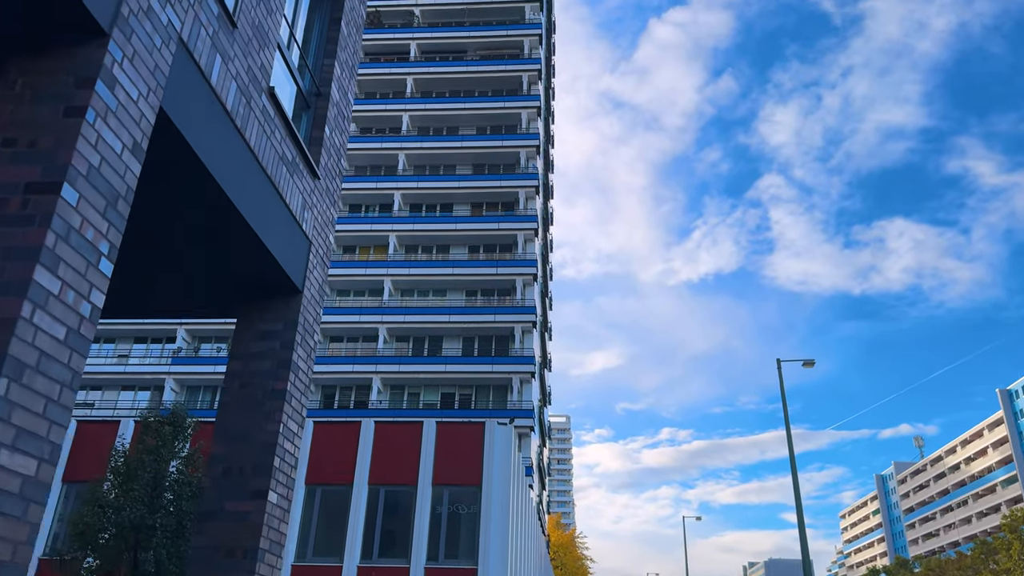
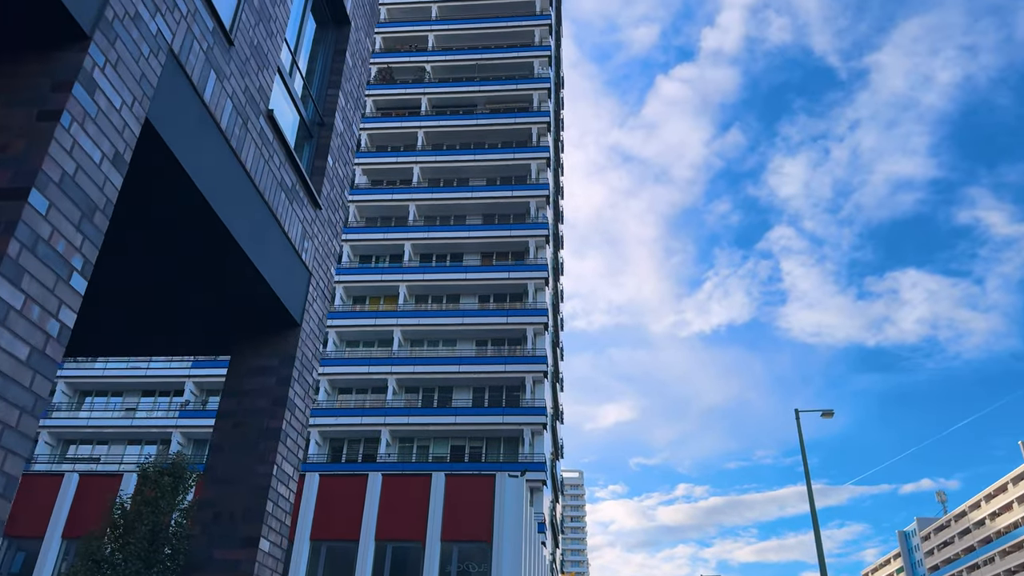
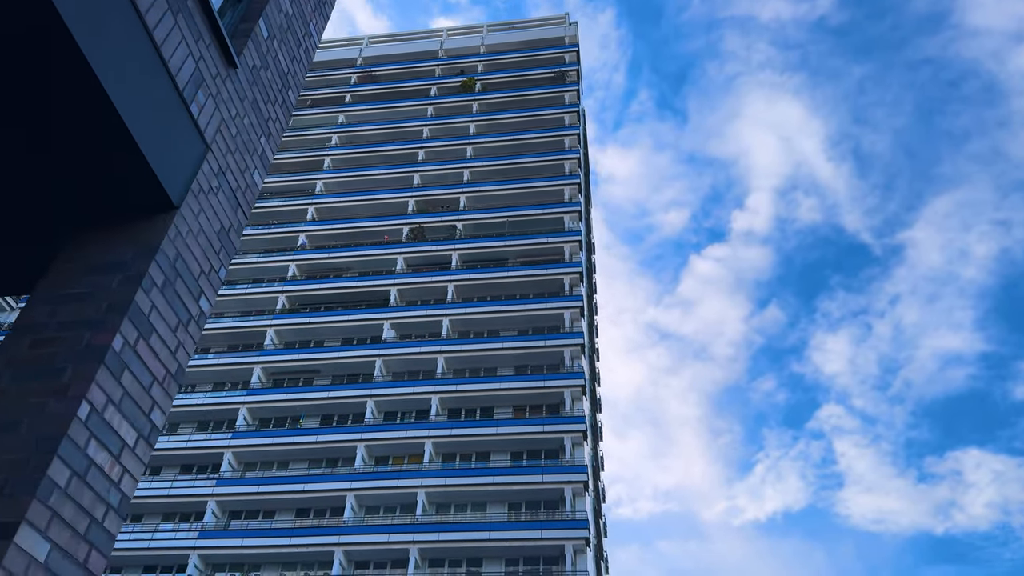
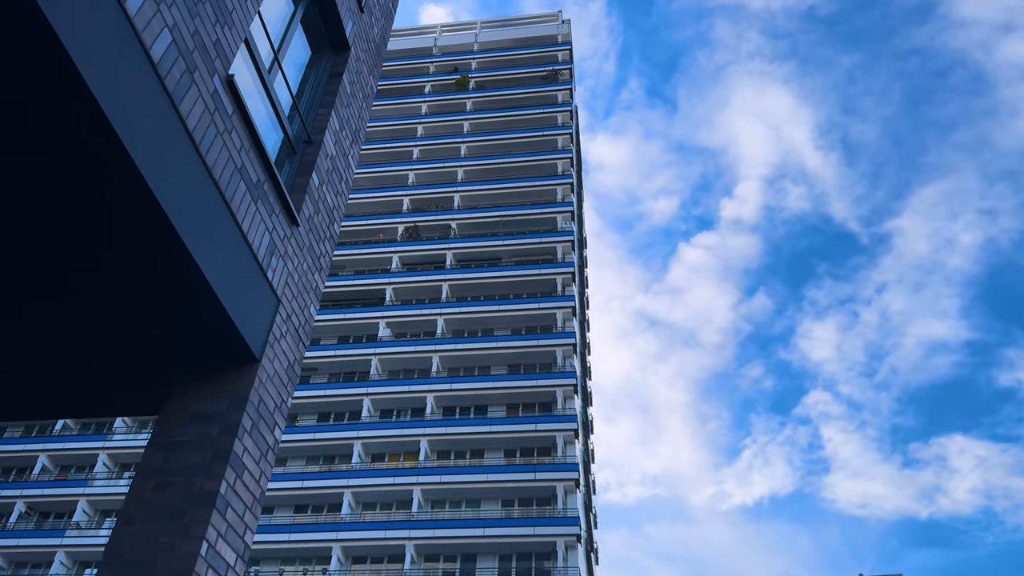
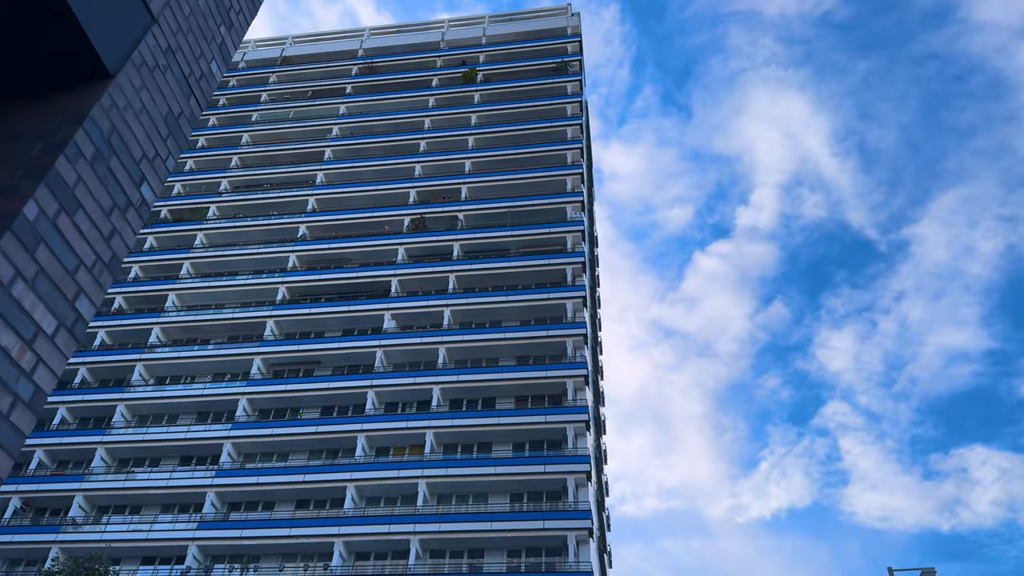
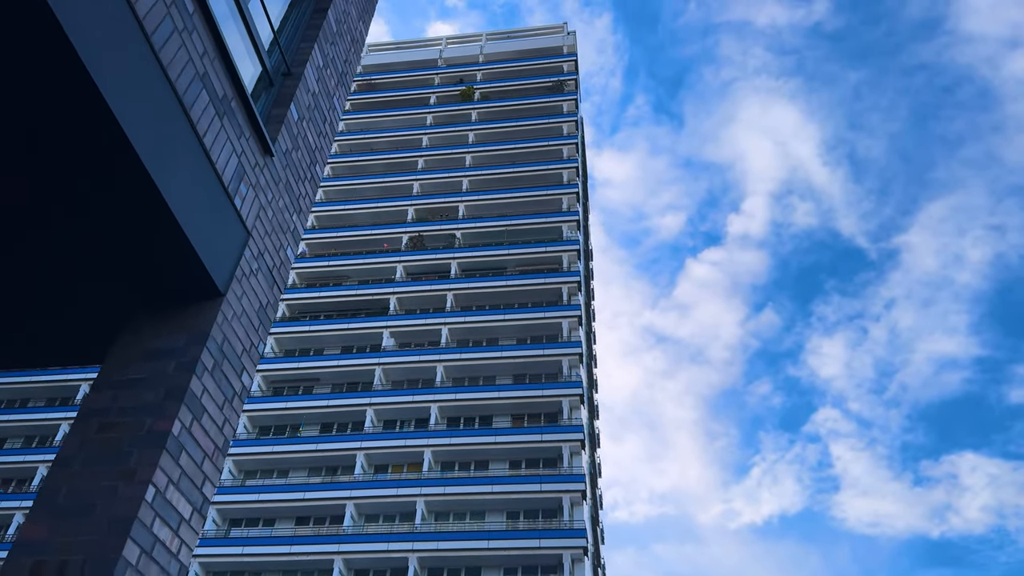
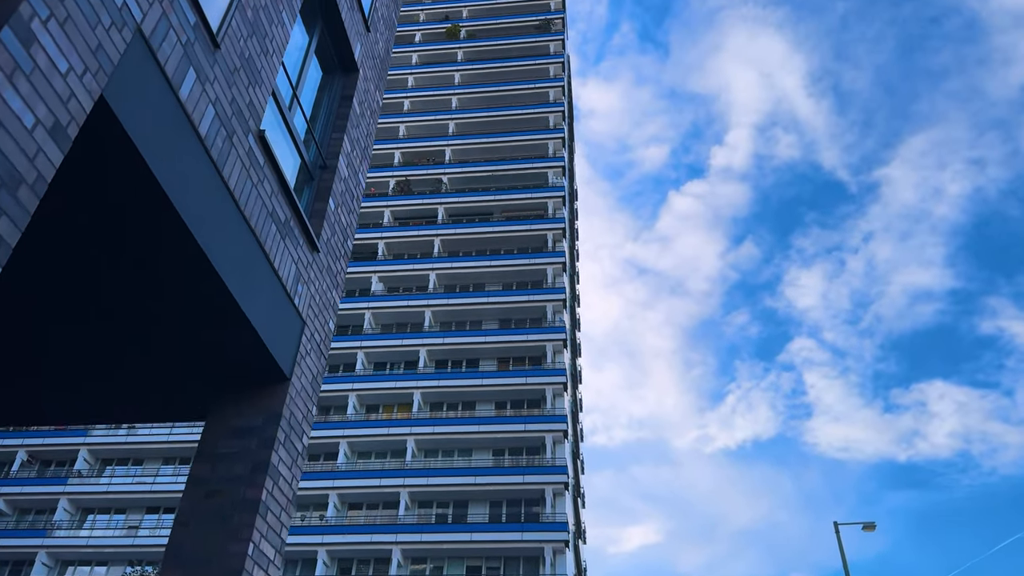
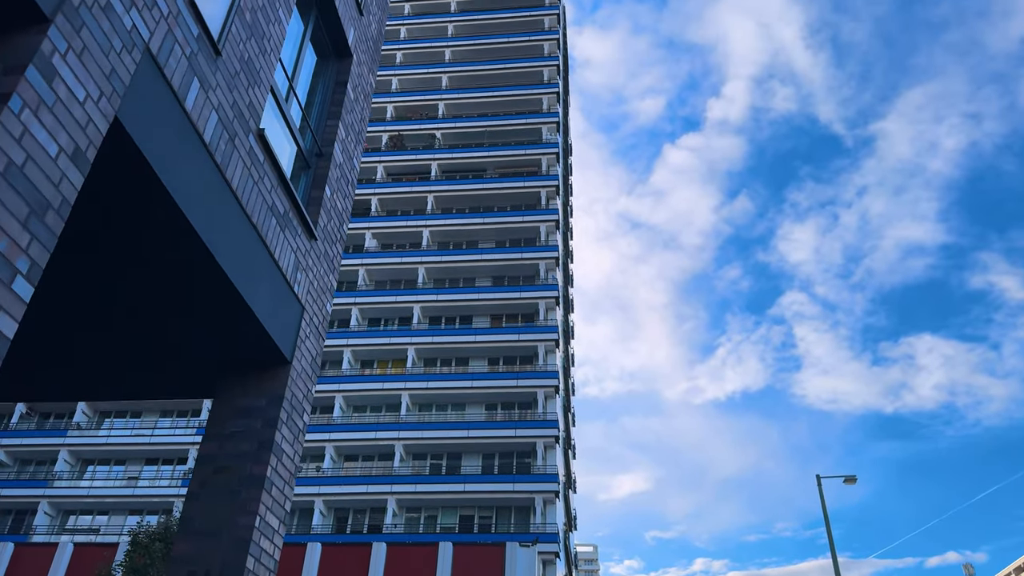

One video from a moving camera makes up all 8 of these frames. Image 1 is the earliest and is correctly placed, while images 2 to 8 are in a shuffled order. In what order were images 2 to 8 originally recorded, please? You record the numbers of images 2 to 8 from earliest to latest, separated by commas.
2, 8, 7, 4, 6, 3, 5
